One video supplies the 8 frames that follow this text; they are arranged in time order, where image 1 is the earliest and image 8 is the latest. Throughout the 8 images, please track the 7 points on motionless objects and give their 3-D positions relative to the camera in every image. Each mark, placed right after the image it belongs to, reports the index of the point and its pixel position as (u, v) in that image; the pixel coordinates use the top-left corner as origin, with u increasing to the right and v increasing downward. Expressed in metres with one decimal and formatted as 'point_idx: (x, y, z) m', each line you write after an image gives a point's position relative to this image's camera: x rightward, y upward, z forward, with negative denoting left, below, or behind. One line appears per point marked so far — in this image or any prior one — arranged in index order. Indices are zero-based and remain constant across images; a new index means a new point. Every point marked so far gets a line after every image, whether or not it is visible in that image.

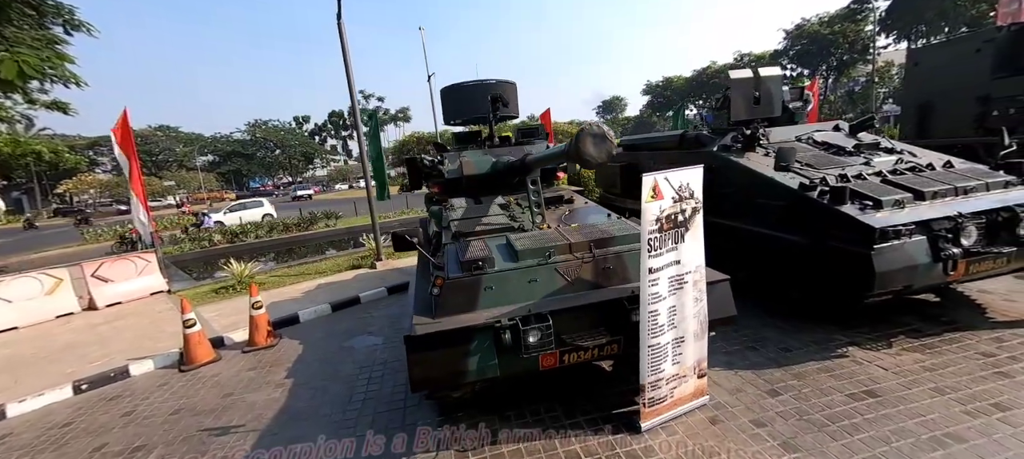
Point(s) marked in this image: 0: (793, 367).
0: (+3.0, -1.5, +4.2) m
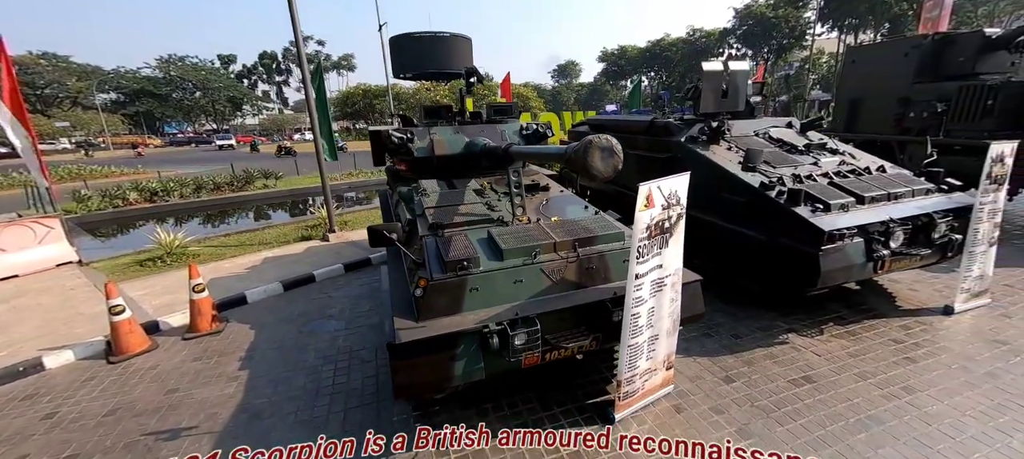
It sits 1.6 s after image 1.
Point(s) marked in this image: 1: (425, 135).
0: (+2.7, -1.5, +4.6) m
1: (-1.2, +1.3, +5.5) m
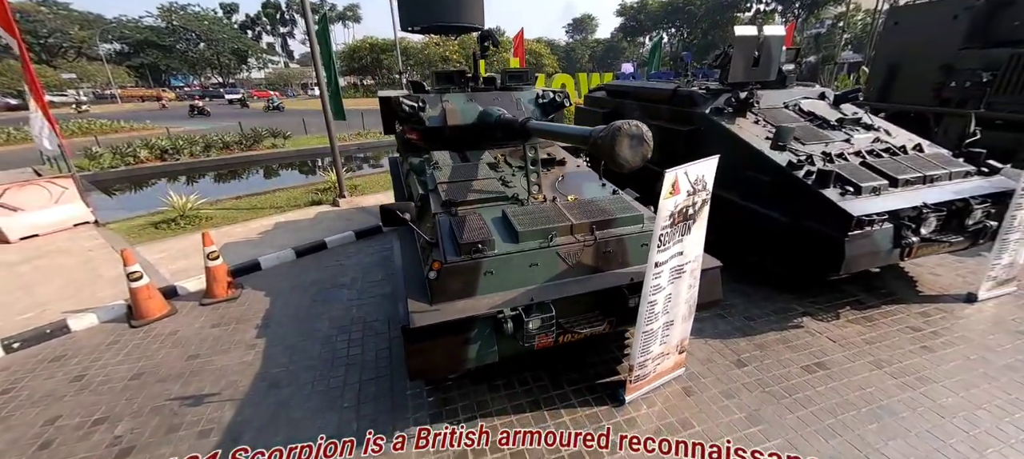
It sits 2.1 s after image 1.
0: (+2.9, -1.3, +4.6) m
1: (-1.0, +1.7, +5.2) m
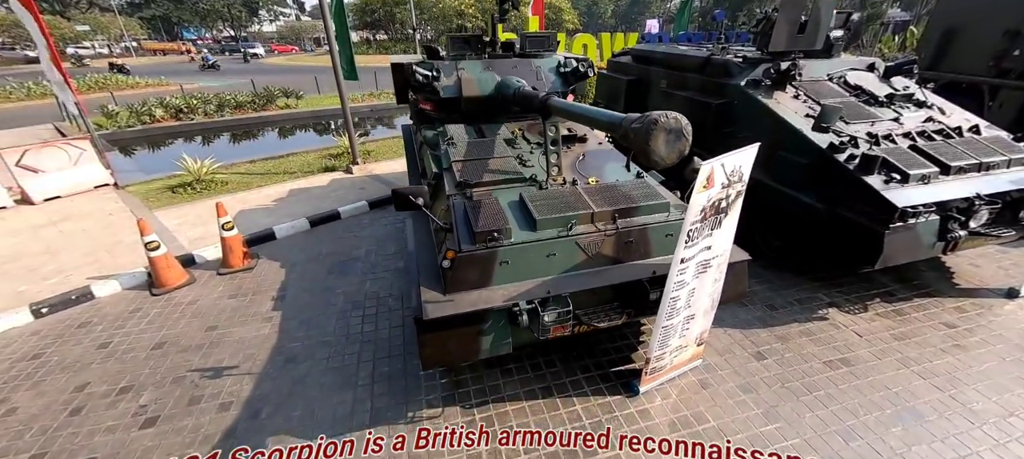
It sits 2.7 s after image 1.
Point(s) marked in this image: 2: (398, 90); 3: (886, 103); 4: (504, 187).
0: (+3.0, -1.1, +4.5) m
1: (-0.8, +2.0, +4.9) m
2: (-1.6, +1.9, +5.5) m
3: (+5.2, +1.8, +5.4) m
4: (-0.1, +0.4, +3.8) m
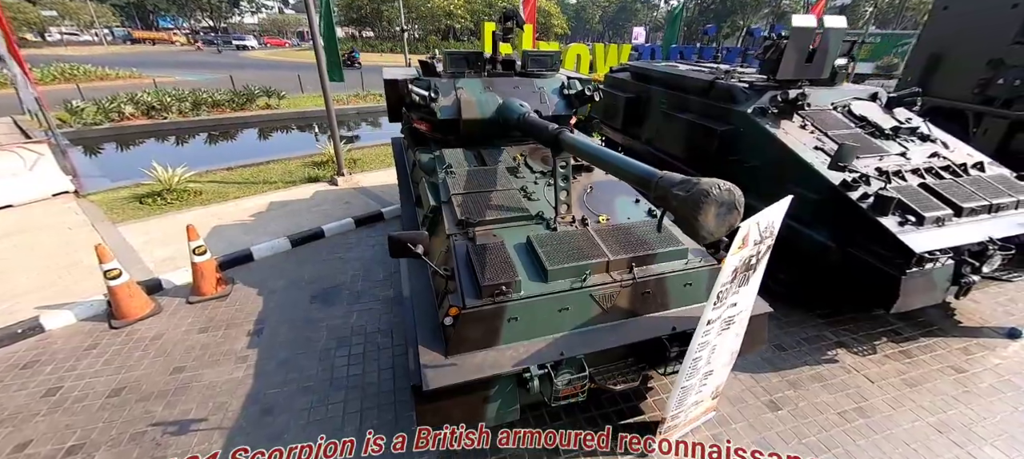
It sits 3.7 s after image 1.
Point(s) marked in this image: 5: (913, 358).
0: (+3.0, -1.5, +4.3) m
1: (-0.7, +1.6, +4.6) m
2: (-1.6, +1.6, +5.1) m
3: (+5.2, +1.3, +5.4) m
4: (0.0, 0.0, +3.5) m
5: (+4.6, -1.5, +4.5) m
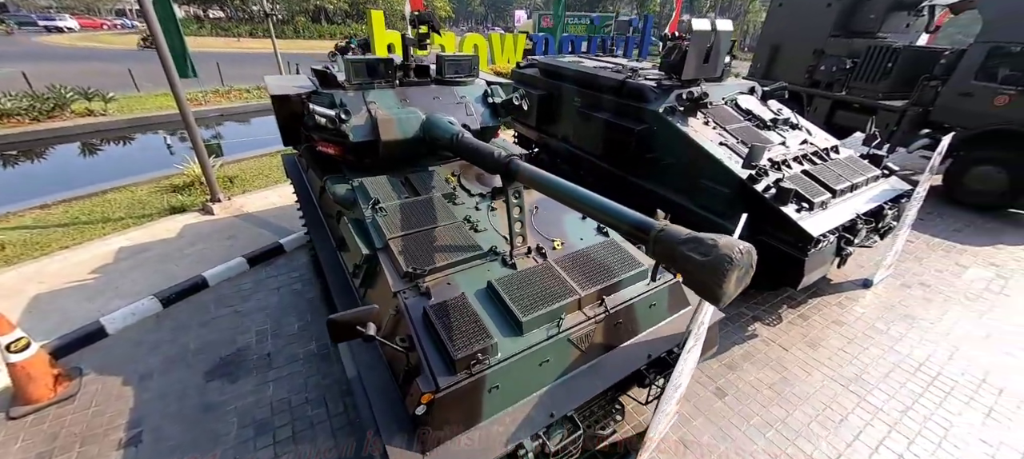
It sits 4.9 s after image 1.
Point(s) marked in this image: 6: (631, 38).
0: (+2.5, -1.5, +4.7) m
1: (-1.5, +1.2, +3.9) m
2: (-2.4, +1.1, +4.2) m
3: (+4.0, +1.6, +6.1) m
4: (-0.4, -0.3, +3.1) m
5: (+4.0, -1.2, +5.3) m
6: (+5.4, +8.6, +17.7) m
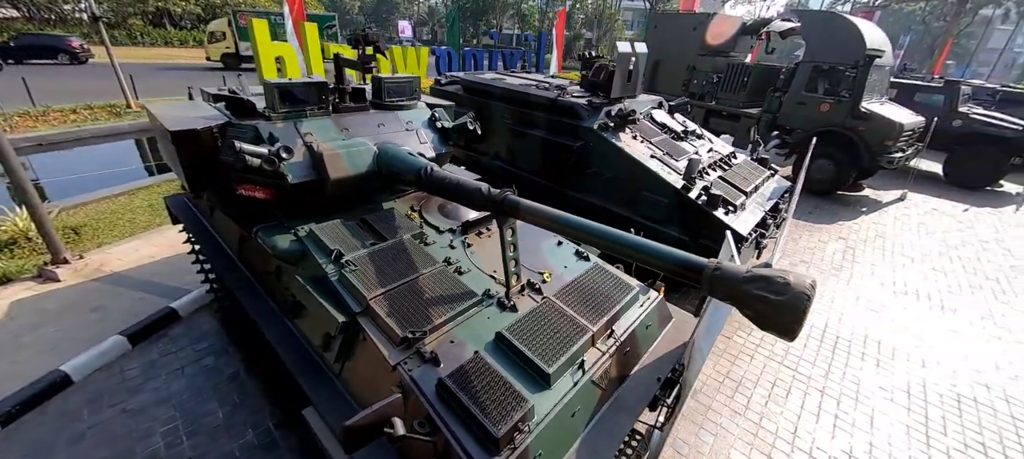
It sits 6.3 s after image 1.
0: (+2.2, -1.6, +5.0) m
1: (-1.8, +0.7, +3.3) m
2: (-2.8, +0.5, +3.3) m
3: (+3.0, +1.6, +6.8) m
4: (-0.4, -0.6, +2.7) m
5: (+3.4, -1.2, +6.0) m
6: (+0.7, +8.3, +18.4) m
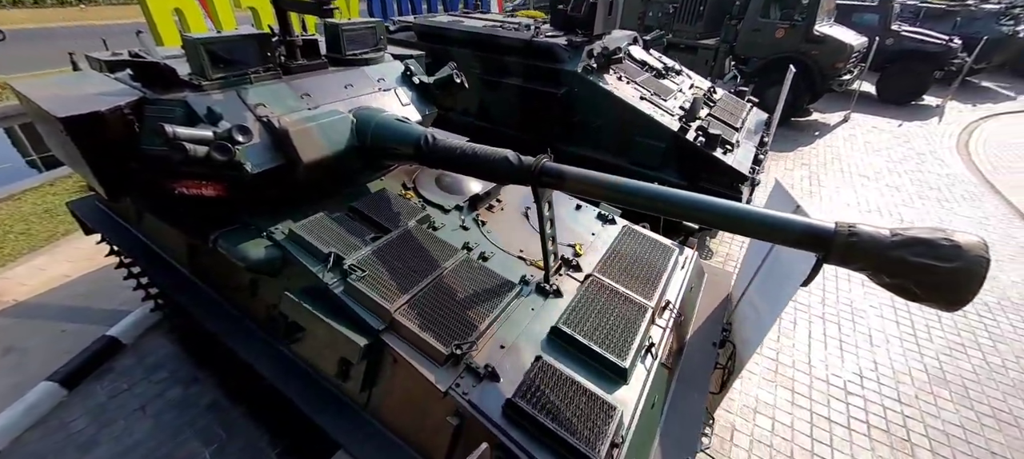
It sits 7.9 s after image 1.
0: (+2.2, -0.9, +4.9) m
1: (-1.7, +0.7, +2.5) m
2: (-2.6, +0.4, +2.4) m
3: (+2.5, +2.5, +6.4) m
4: (0.0, -0.5, +2.3) m
5: (+3.3, -0.3, +6.0) m
6: (-2.0, +10.2, +16.7) m
